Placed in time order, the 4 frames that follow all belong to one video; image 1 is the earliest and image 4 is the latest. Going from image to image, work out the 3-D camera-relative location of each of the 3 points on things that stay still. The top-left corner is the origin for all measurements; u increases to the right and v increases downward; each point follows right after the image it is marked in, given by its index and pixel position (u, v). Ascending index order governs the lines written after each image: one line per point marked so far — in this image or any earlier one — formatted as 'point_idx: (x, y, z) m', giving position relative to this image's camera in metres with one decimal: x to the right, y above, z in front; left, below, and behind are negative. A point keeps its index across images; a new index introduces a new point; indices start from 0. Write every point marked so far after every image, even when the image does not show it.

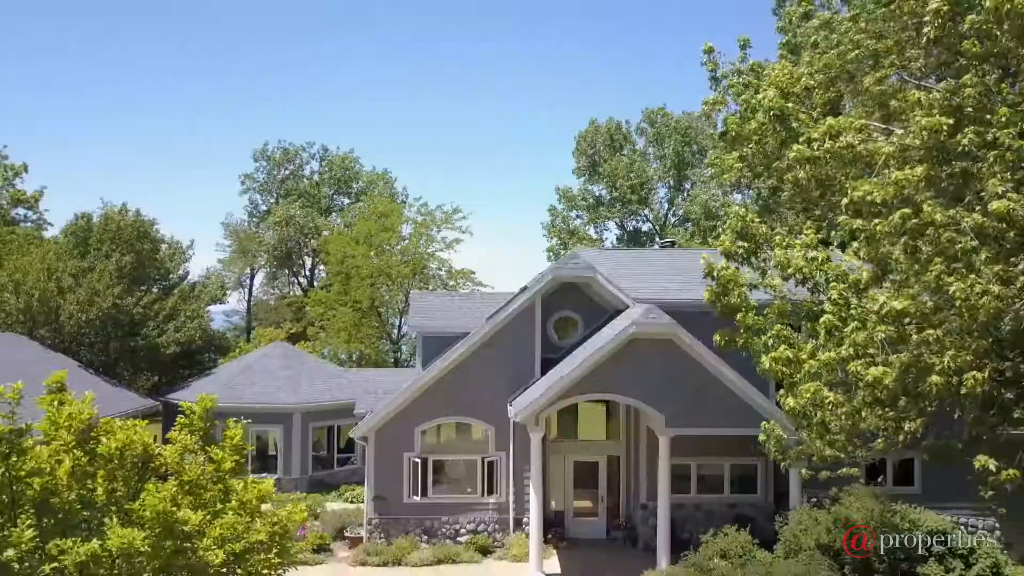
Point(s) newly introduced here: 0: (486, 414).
0: (-0.5, -2.2, +16.9) m
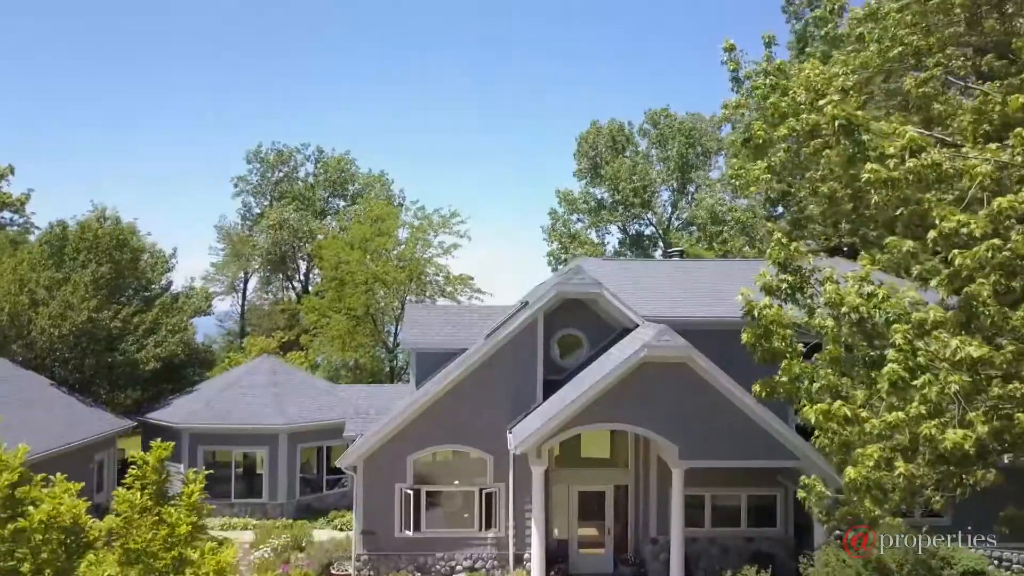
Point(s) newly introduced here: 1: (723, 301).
0: (-0.5, -2.5, +15.7) m
1: (+3.6, -0.2, +16.9) m
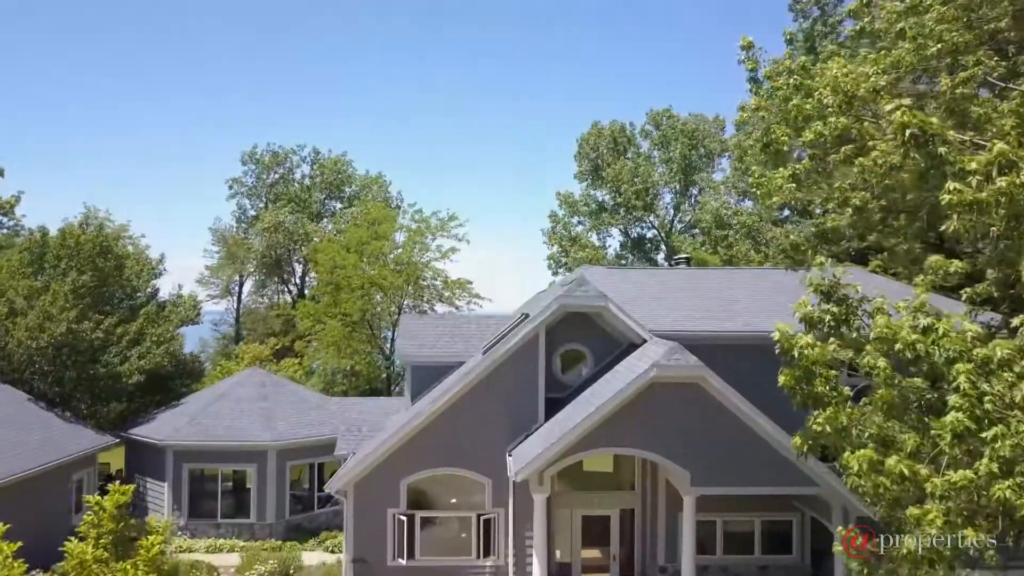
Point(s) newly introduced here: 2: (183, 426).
0: (-0.5, -2.7, +14.8) m
1: (+3.6, -0.4, +16.0) m
2: (-6.5, -2.7, +19.3) m
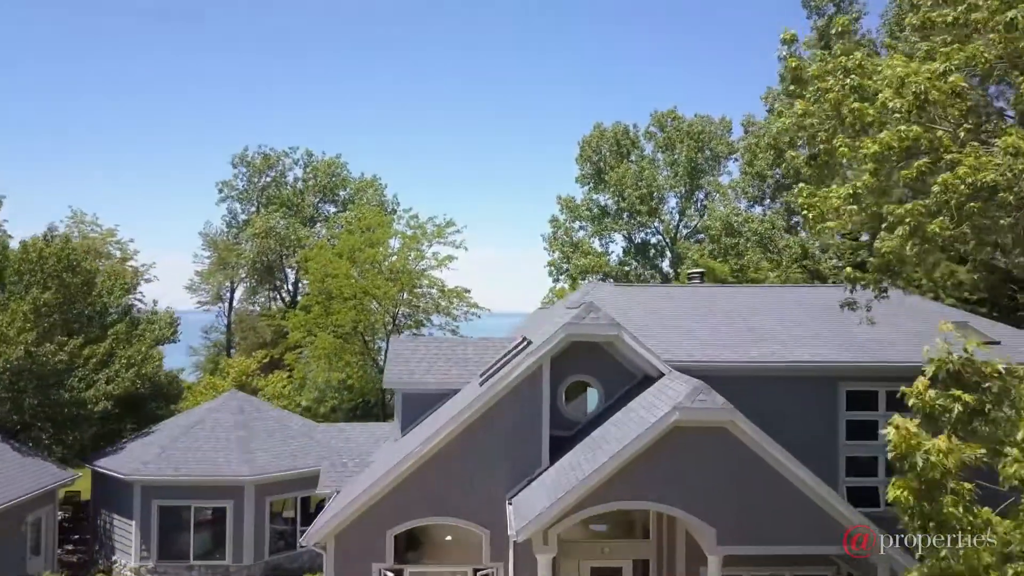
0: (-0.4, -3.0, +13.1) m
1: (+3.7, -0.8, +14.4) m
2: (-6.5, -3.1, +17.6) m
